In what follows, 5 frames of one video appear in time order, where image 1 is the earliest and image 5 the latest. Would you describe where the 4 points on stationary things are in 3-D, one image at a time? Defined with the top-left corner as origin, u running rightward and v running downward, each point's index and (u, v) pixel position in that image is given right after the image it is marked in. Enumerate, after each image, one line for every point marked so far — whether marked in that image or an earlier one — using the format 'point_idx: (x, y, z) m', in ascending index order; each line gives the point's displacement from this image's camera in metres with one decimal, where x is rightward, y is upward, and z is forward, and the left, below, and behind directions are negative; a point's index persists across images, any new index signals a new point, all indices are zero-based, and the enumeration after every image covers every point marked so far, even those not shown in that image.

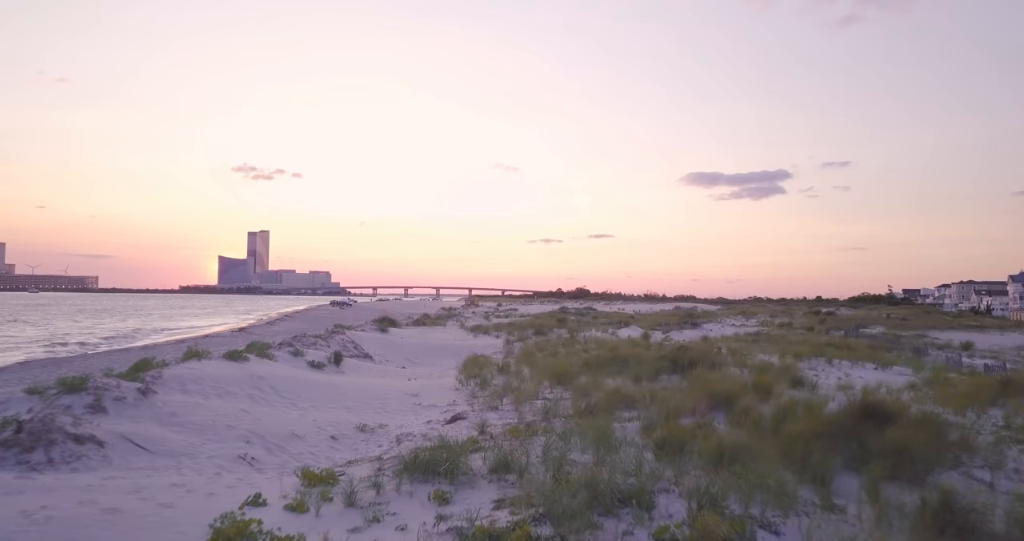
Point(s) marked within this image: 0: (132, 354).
0: (-7.8, -1.8, +12.9) m
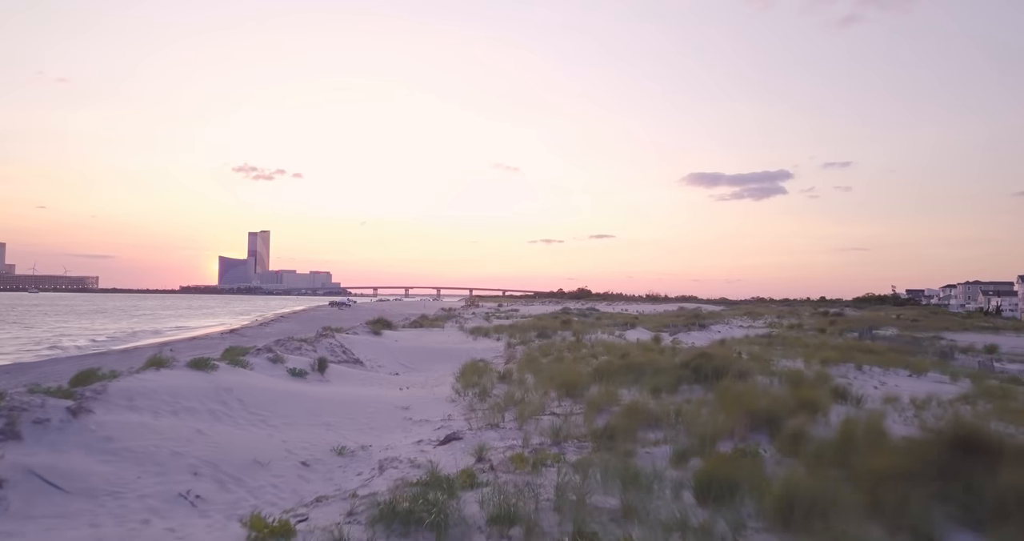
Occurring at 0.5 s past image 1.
0: (-7.8, -1.7, +12.0) m
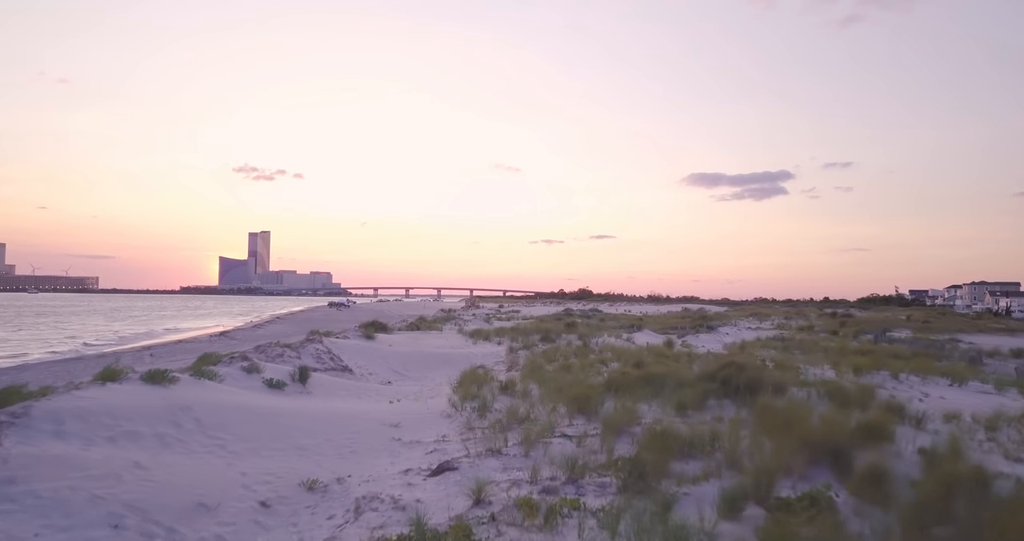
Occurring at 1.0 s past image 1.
0: (-7.7, -1.7, +11.0) m
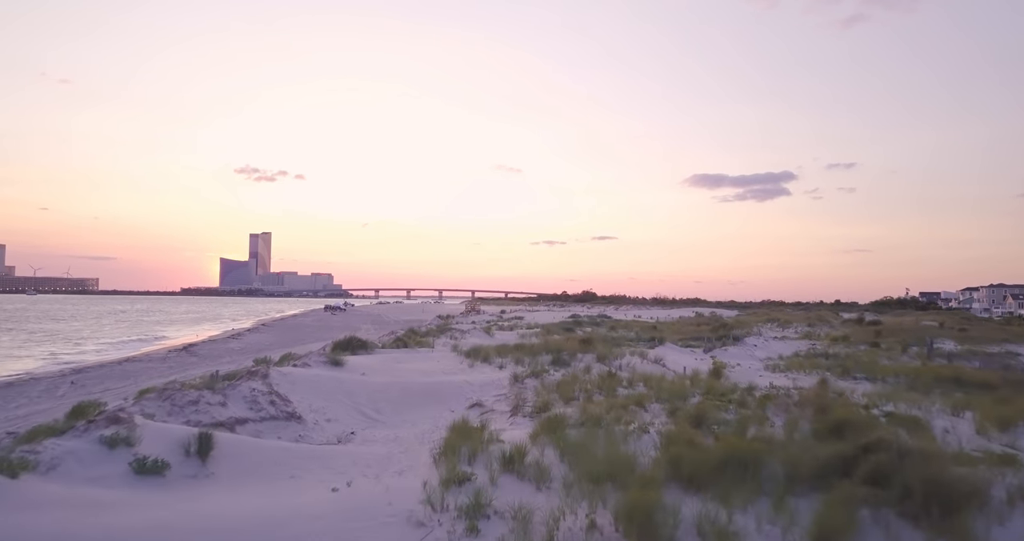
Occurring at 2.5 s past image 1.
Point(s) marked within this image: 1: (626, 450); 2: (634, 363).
0: (-7.7, -1.9, +8.2) m
1: (+1.1, -1.7, +5.9) m
2: (+2.6, -2.0, +13.3) m
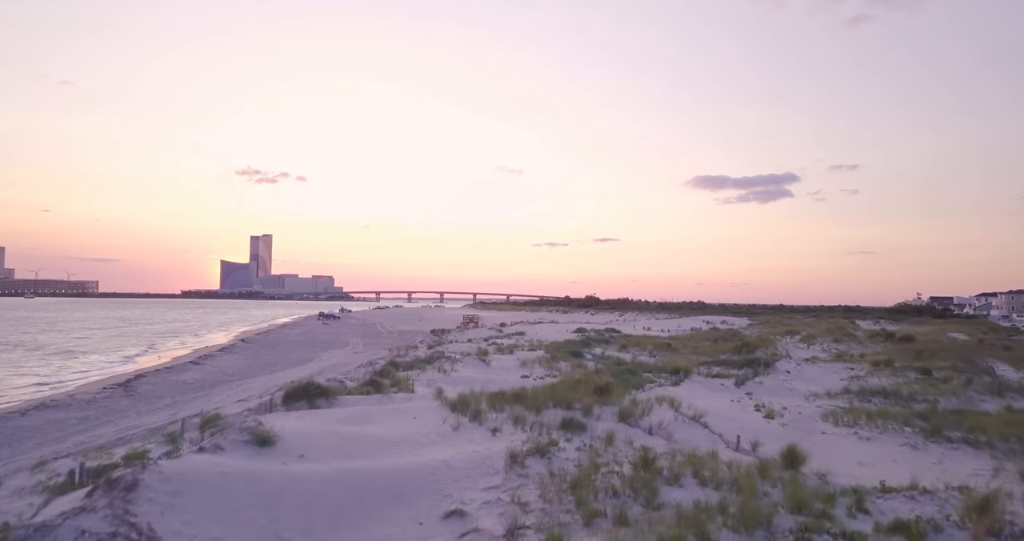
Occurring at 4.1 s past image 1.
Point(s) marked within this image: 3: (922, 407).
0: (-7.7, -2.4, +5.1) m
1: (+1.0, -2.2, +2.8) m
2: (+2.5, -2.5, +10.2) m
3: (+9.4, -3.1, +14.6) m
